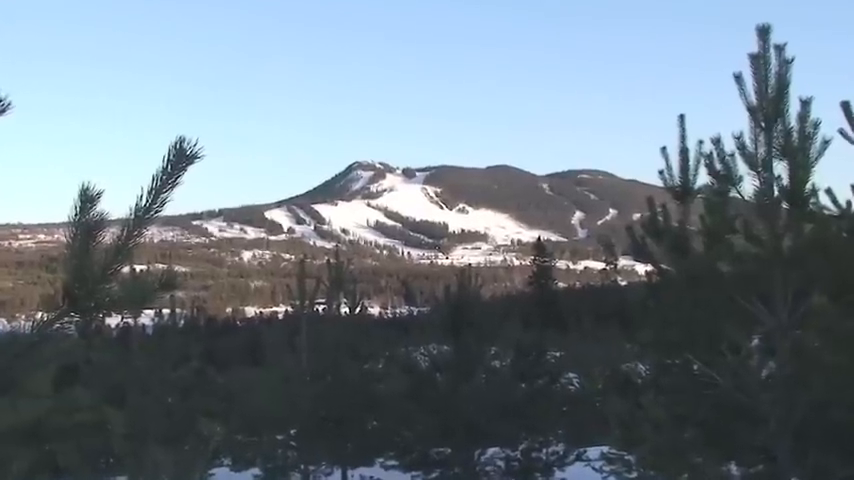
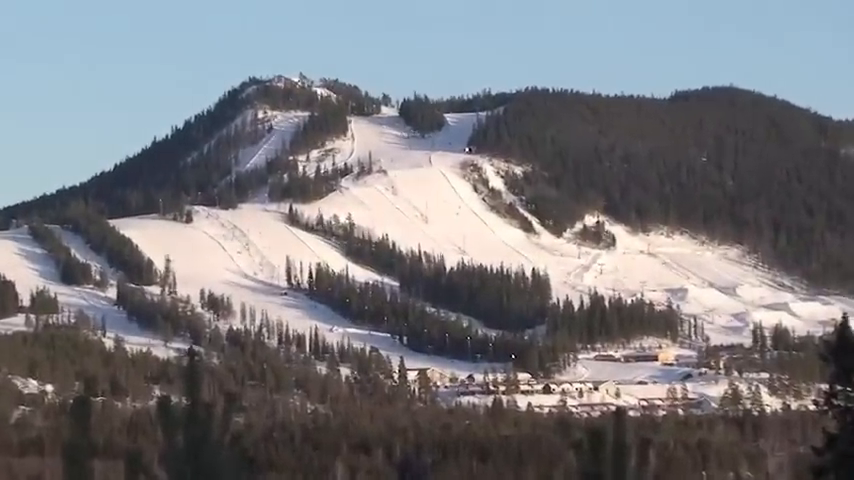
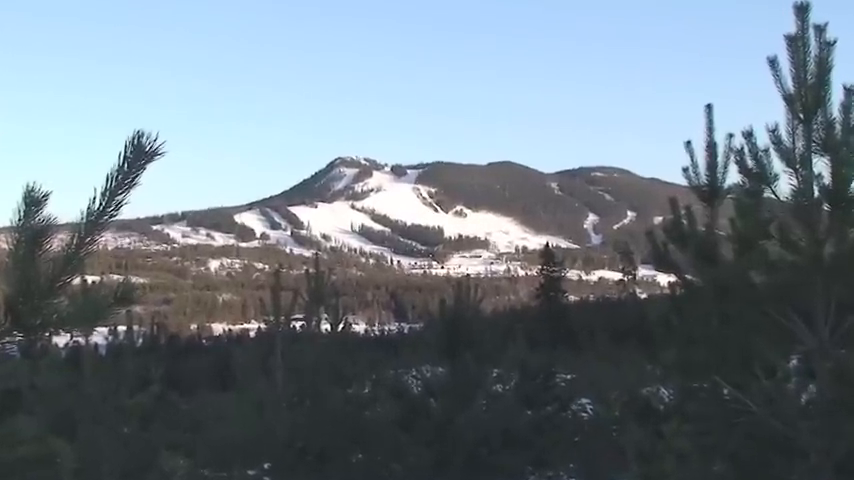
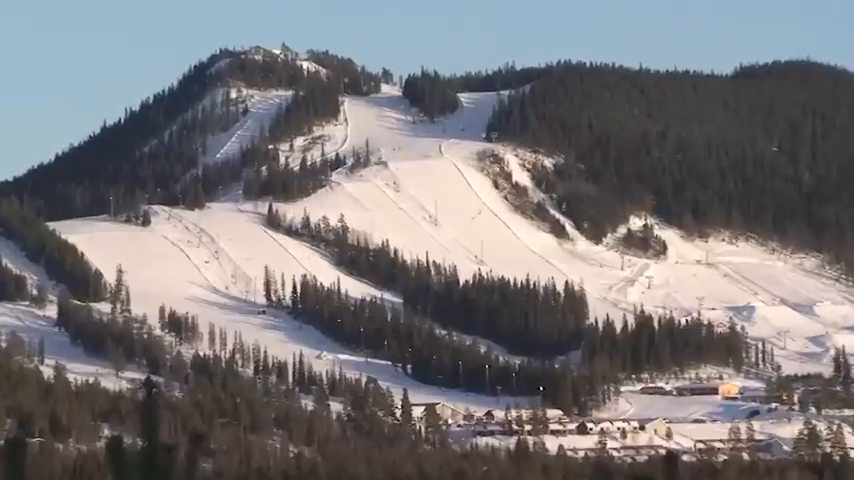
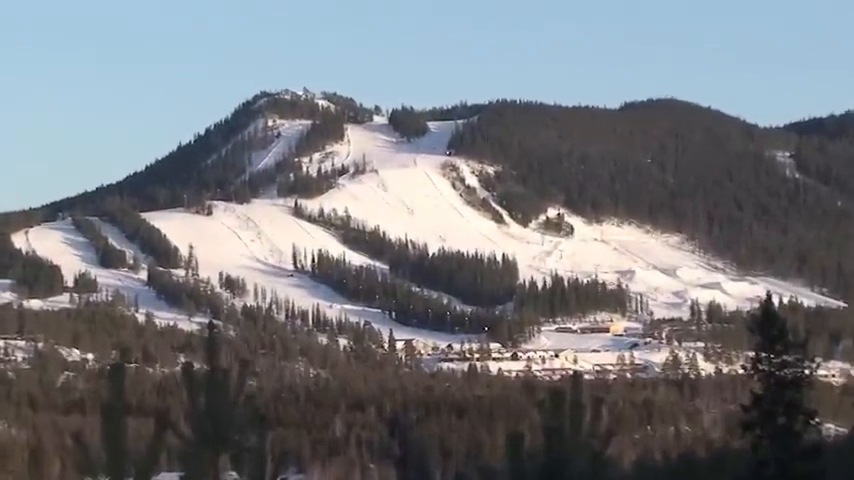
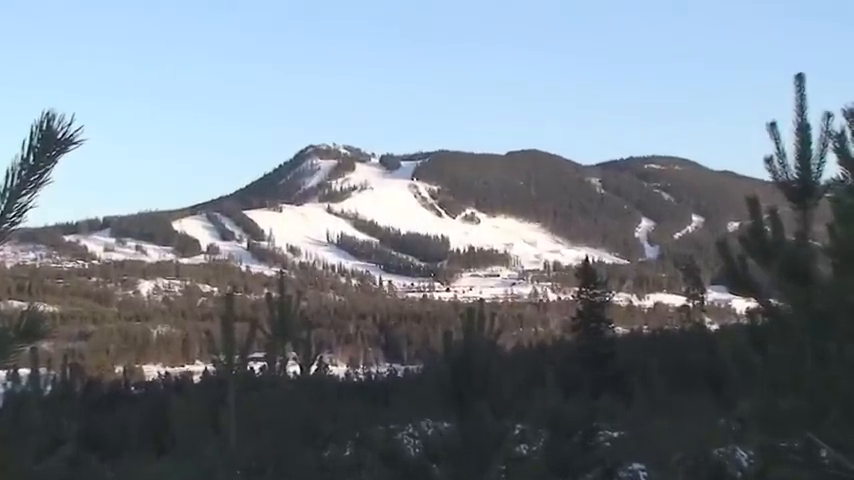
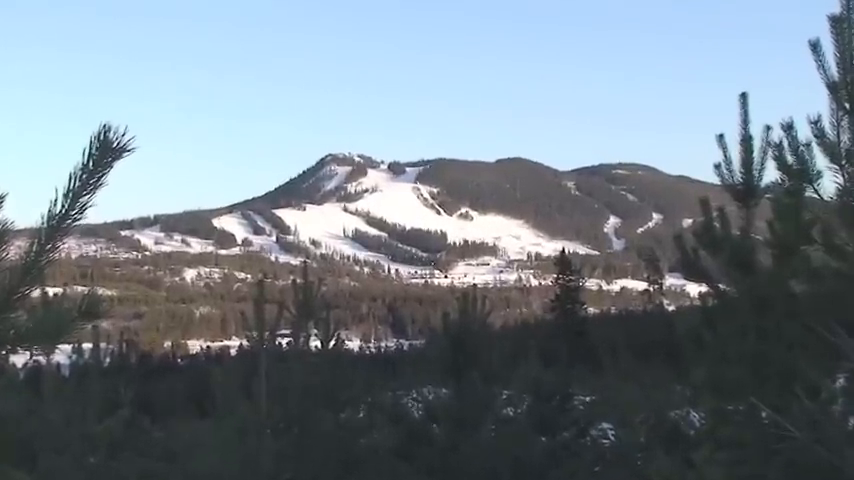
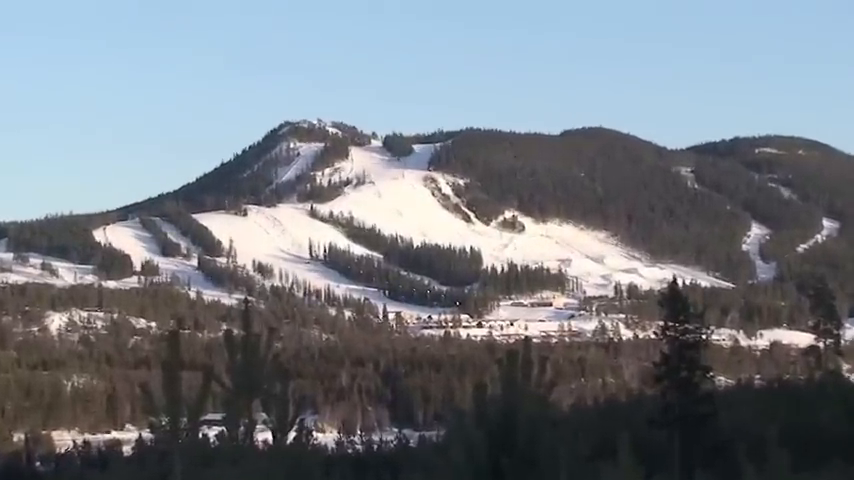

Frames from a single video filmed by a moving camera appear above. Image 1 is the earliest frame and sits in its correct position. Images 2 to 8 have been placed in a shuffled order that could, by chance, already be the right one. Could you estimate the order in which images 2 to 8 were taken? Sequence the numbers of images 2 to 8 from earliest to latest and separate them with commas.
3, 7, 6, 8, 5, 2, 4
